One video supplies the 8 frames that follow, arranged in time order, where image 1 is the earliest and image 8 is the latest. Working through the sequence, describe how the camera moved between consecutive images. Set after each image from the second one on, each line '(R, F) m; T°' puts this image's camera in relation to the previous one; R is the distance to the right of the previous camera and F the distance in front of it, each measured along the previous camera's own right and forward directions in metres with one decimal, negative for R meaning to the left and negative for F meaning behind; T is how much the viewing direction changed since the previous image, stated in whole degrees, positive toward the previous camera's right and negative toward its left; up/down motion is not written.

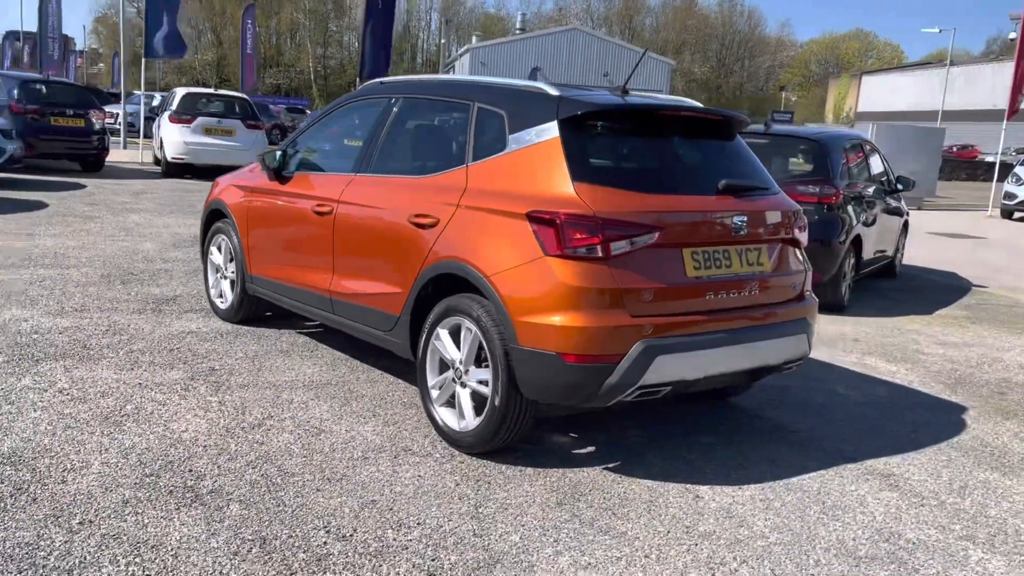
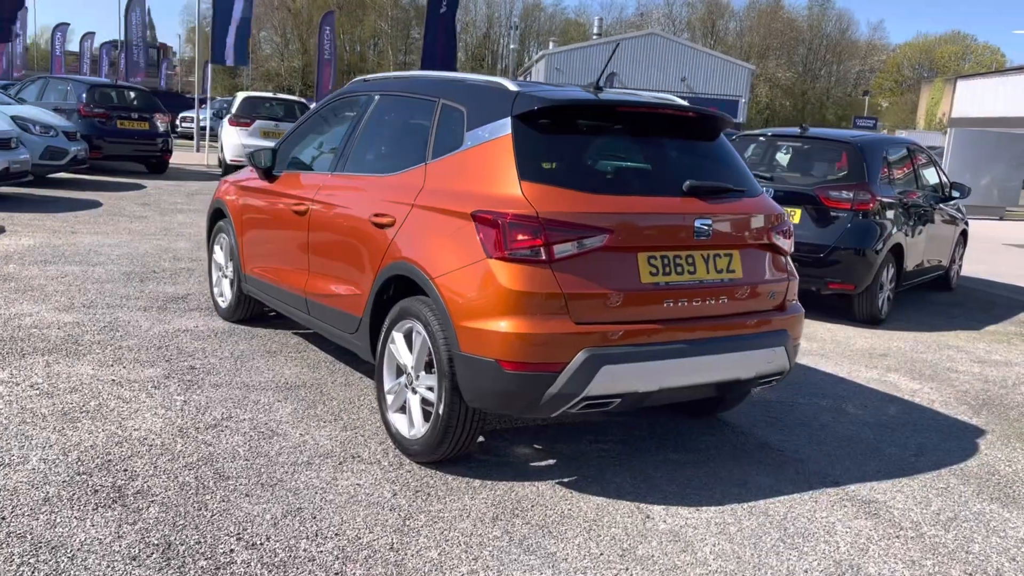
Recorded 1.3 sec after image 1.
(+0.5, +0.2) m; -5°
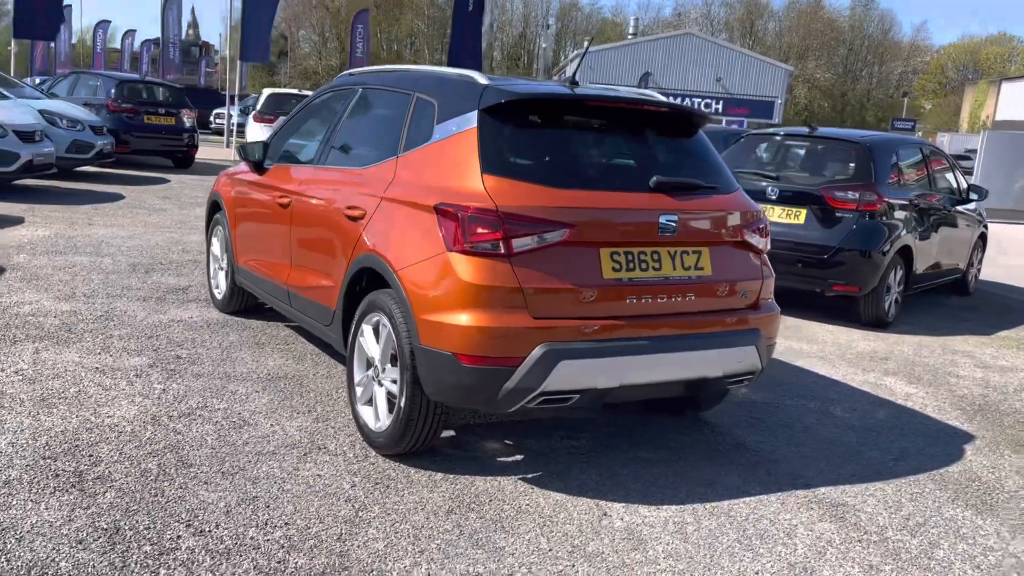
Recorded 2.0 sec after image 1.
(+0.3, 0.0) m; -2°
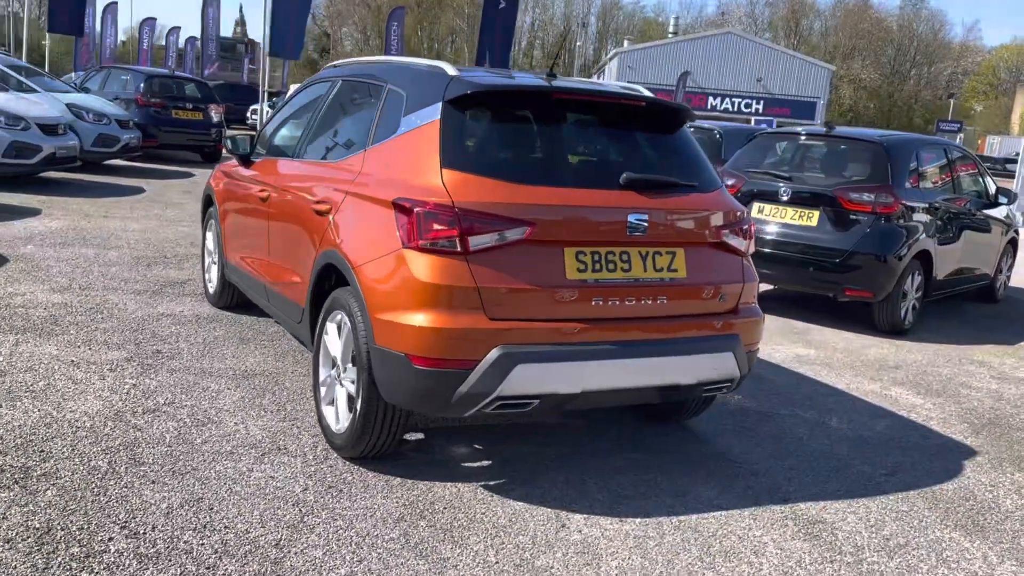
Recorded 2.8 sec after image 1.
(+0.3, +0.1) m; -2°
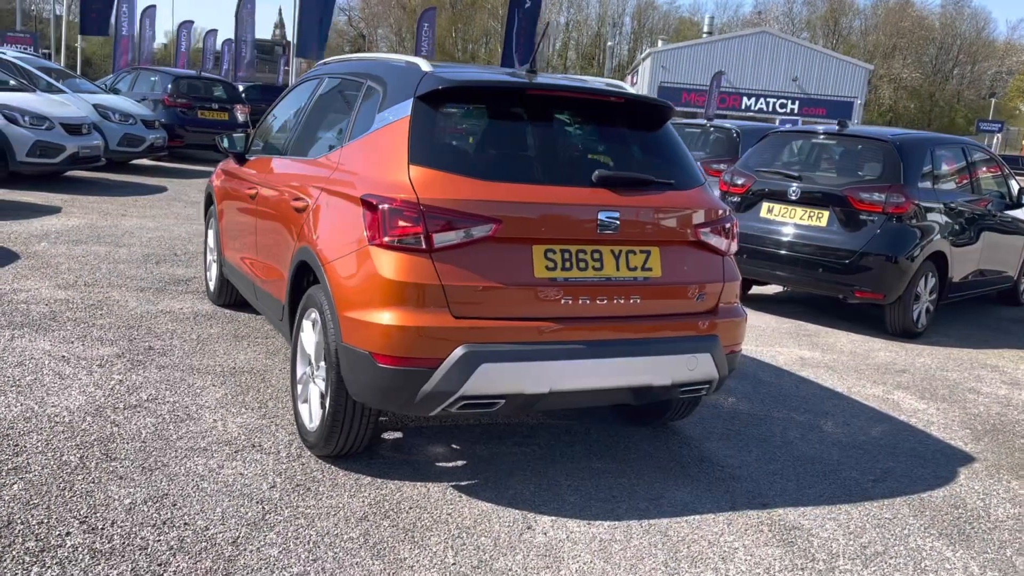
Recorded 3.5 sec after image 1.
(+0.2, 0.0) m; -2°
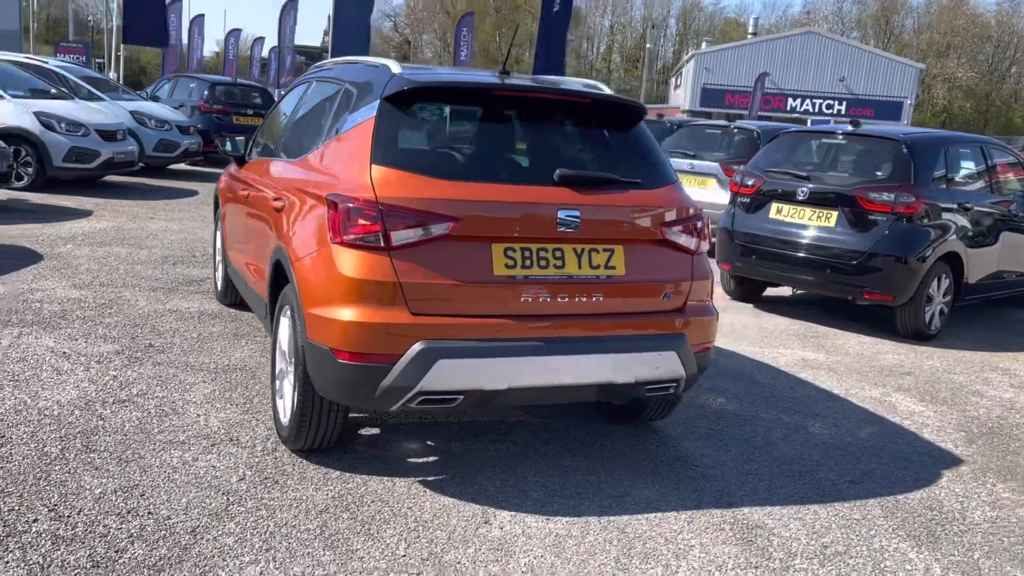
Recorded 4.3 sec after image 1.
(+0.3, 0.0) m; -3°
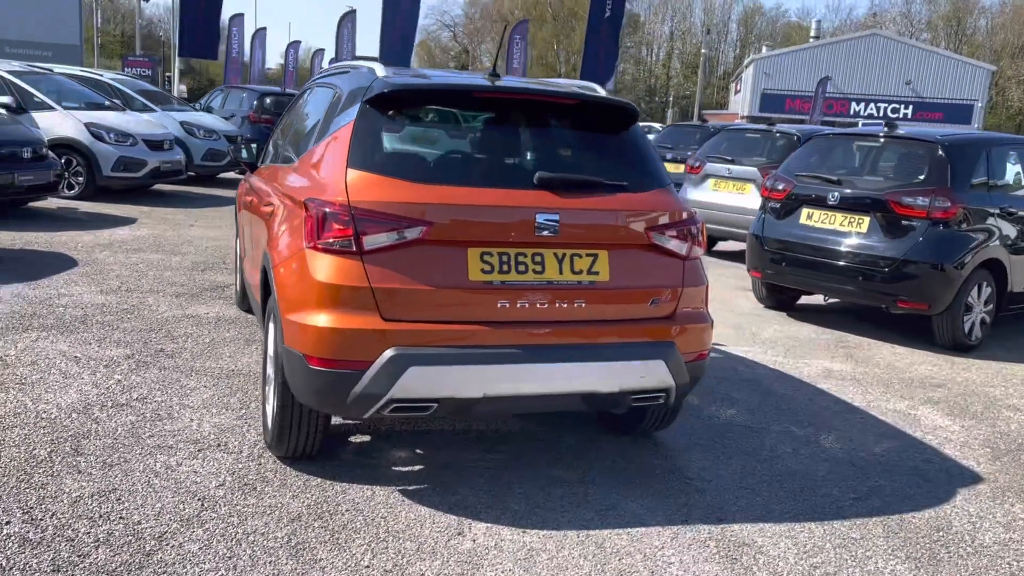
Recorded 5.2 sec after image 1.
(+0.3, +0.1) m; -4°
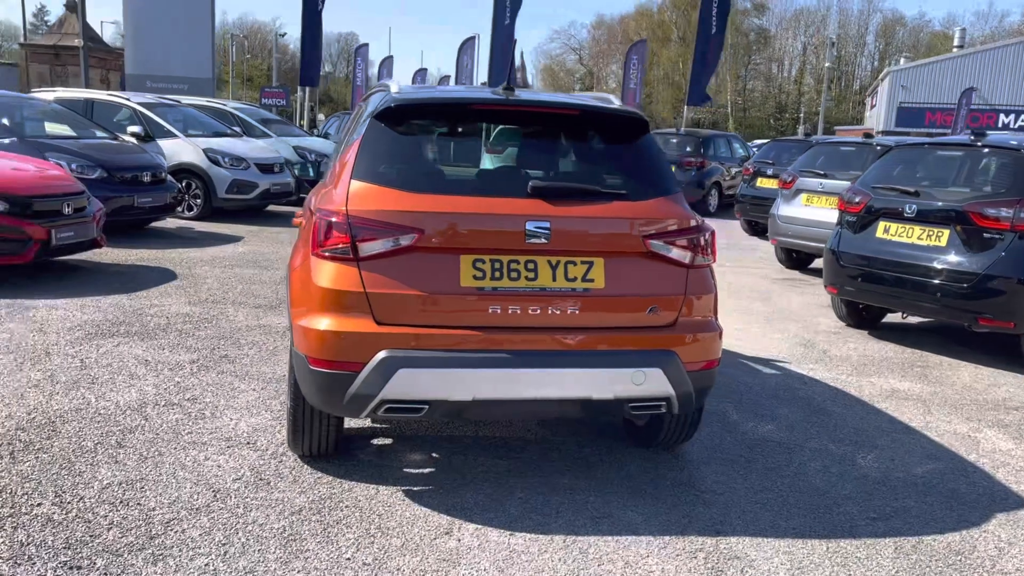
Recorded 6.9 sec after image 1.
(+0.5, 0.0) m; -8°
